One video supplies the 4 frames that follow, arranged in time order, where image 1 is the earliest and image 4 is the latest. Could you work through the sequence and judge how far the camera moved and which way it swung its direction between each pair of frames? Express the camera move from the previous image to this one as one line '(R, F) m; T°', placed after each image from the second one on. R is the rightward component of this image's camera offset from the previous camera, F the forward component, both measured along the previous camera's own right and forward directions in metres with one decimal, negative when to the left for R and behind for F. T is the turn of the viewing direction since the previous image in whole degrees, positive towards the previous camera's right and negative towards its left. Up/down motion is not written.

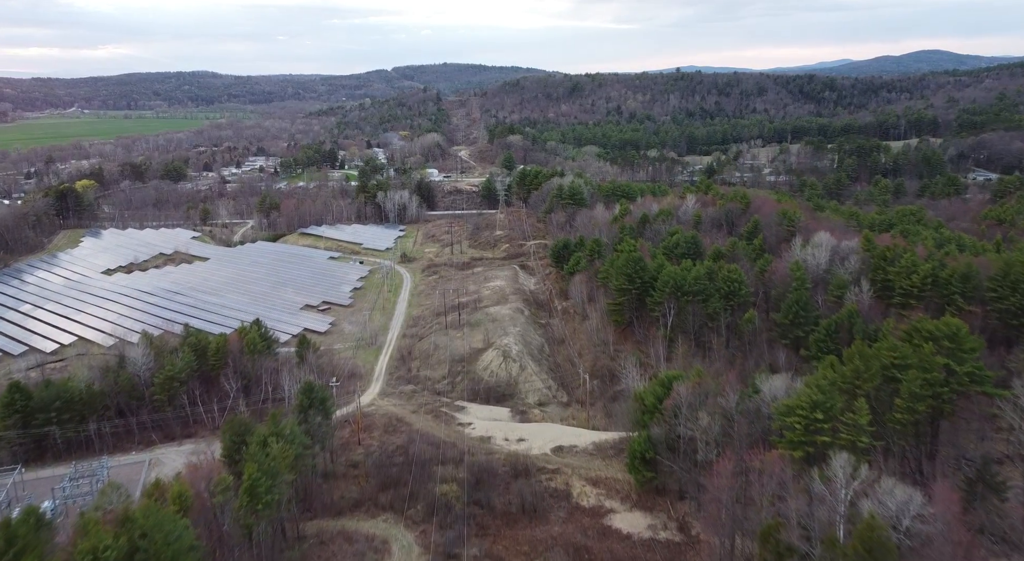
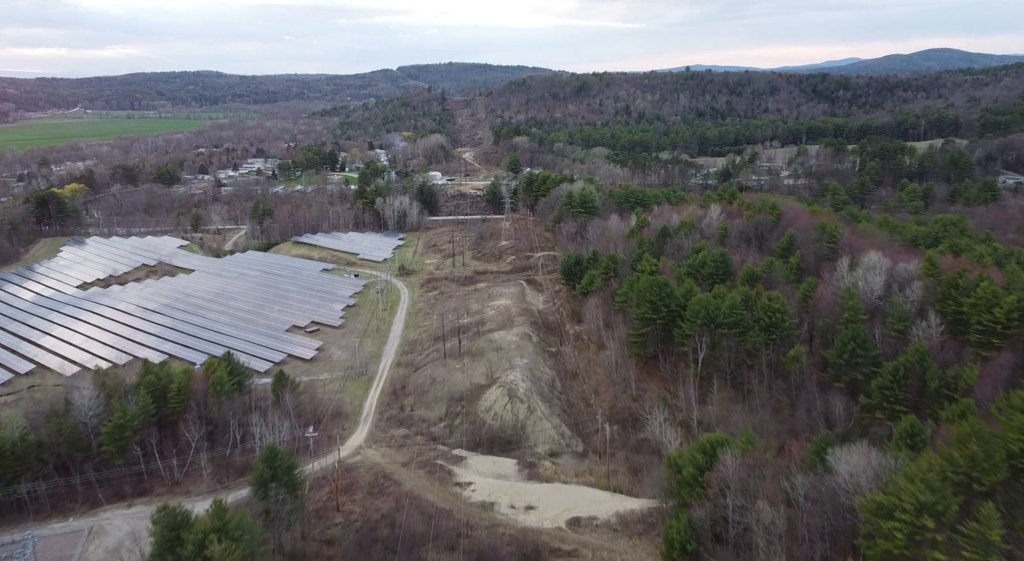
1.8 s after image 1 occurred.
(-0.1, +4.4) m; -1°
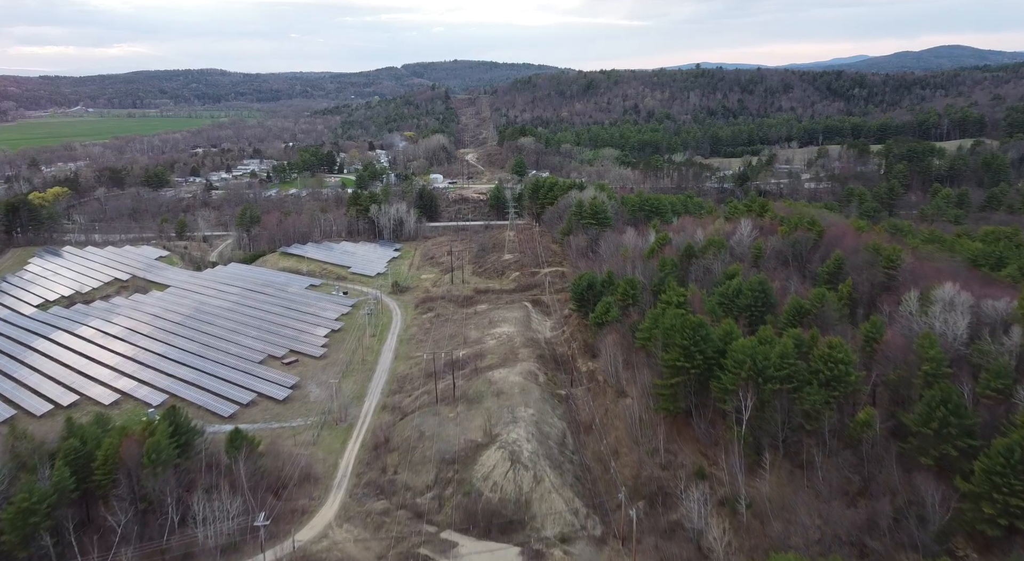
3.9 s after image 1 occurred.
(+0.1, +5.2) m; 0°
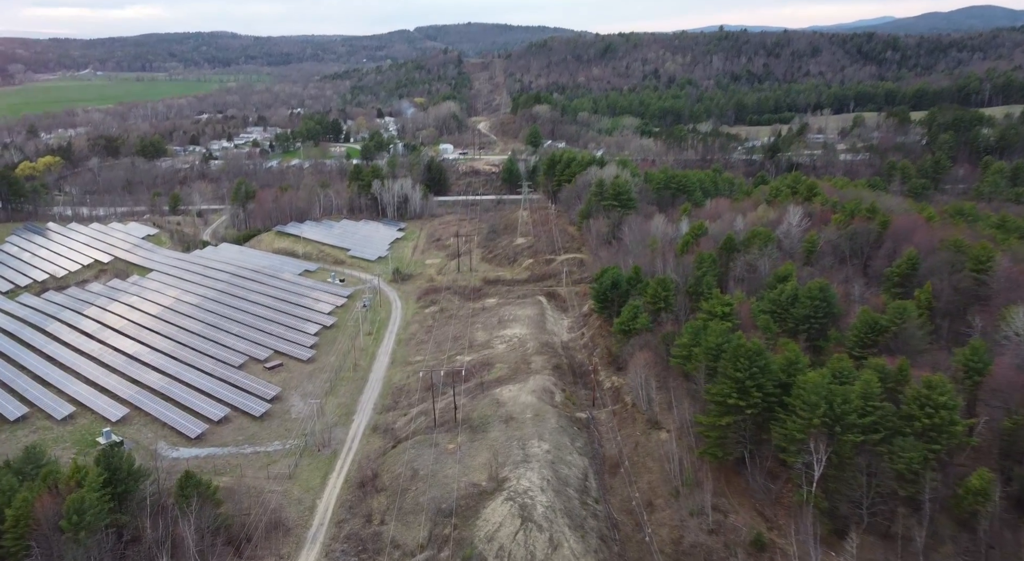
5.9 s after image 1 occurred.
(0.0, +5.0) m; -1°
